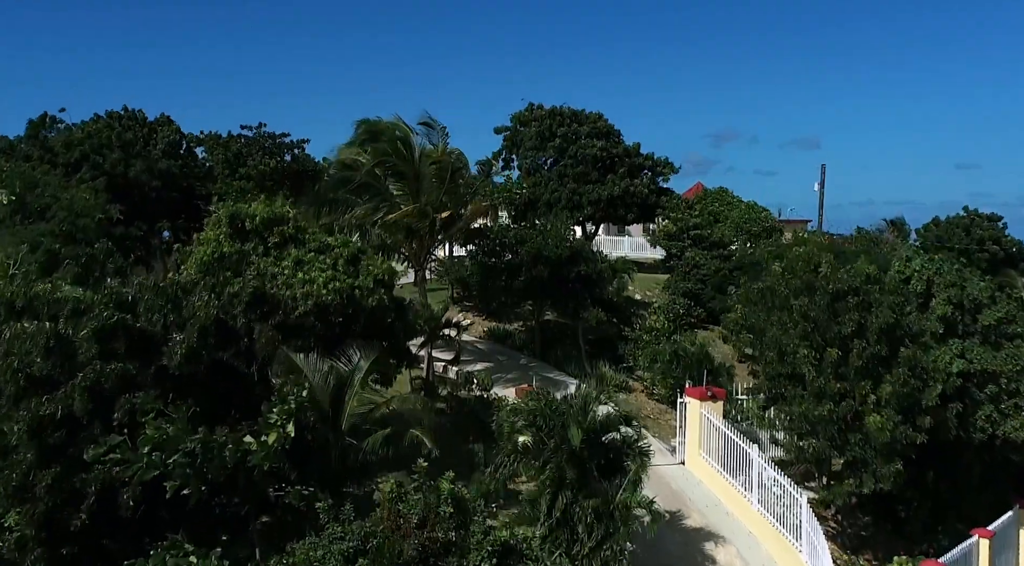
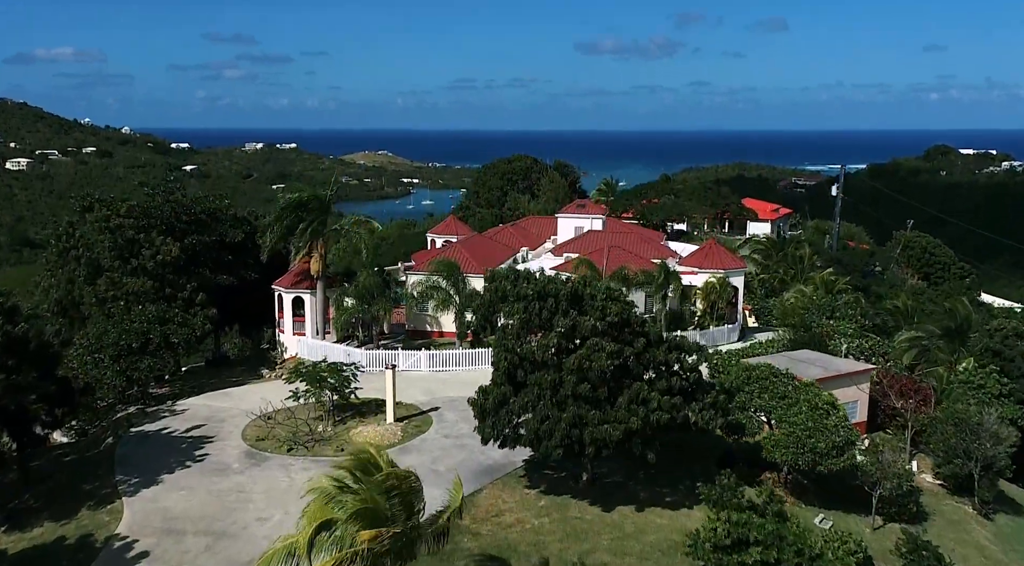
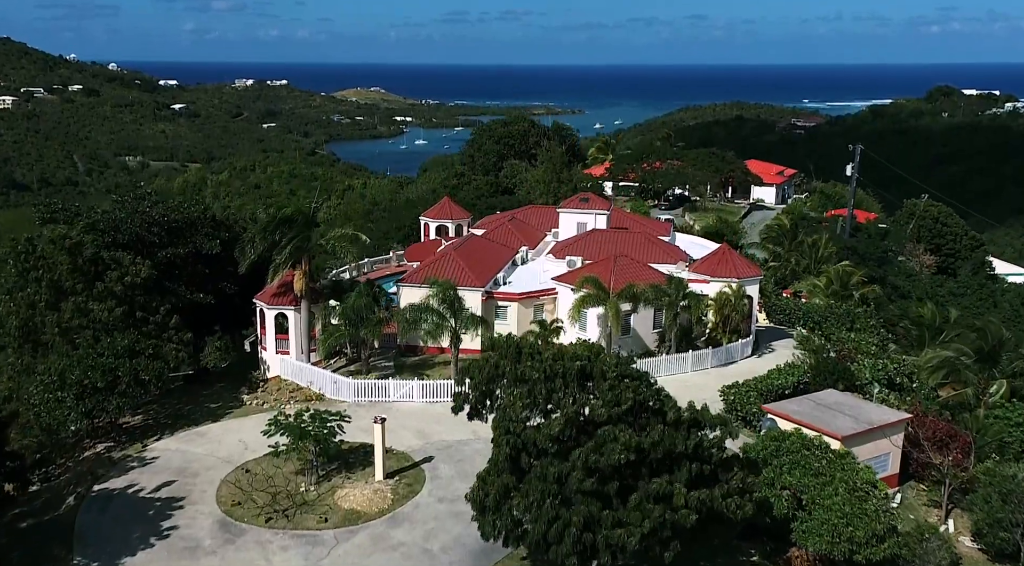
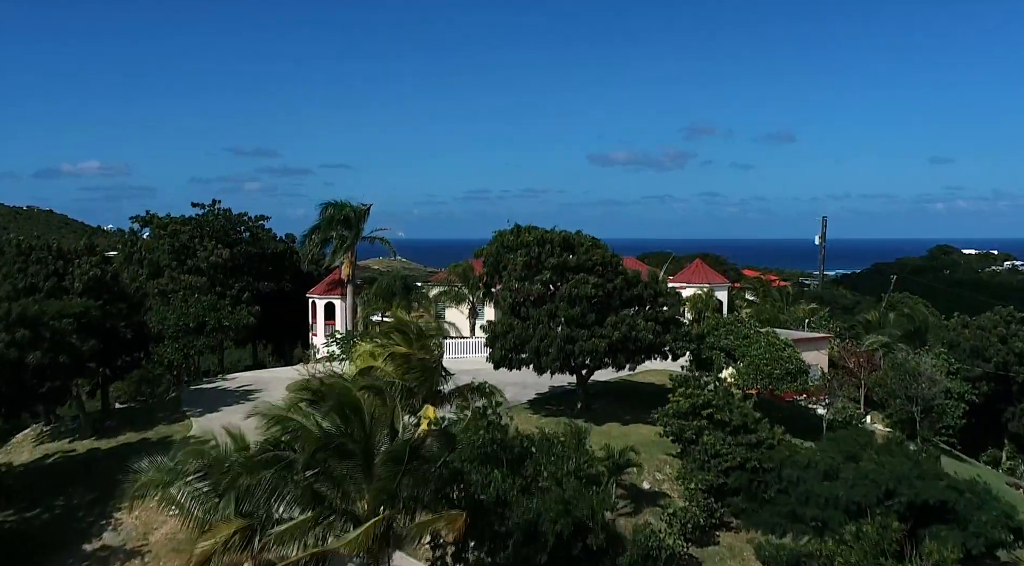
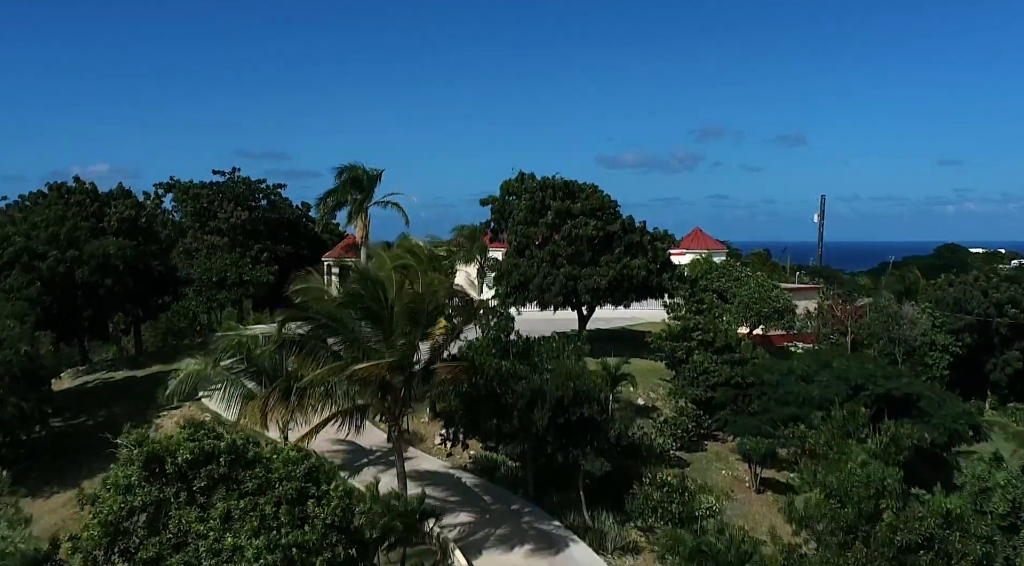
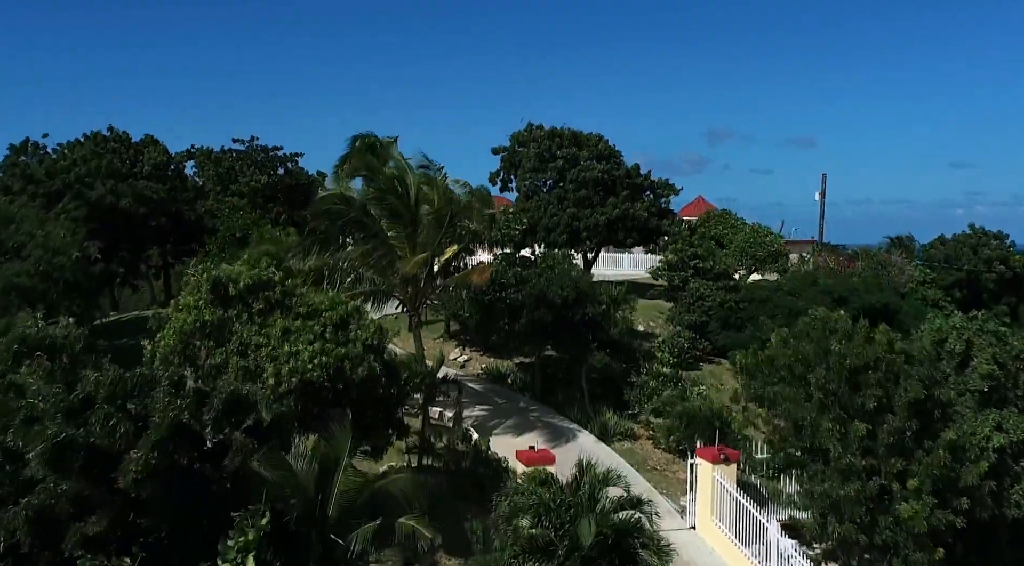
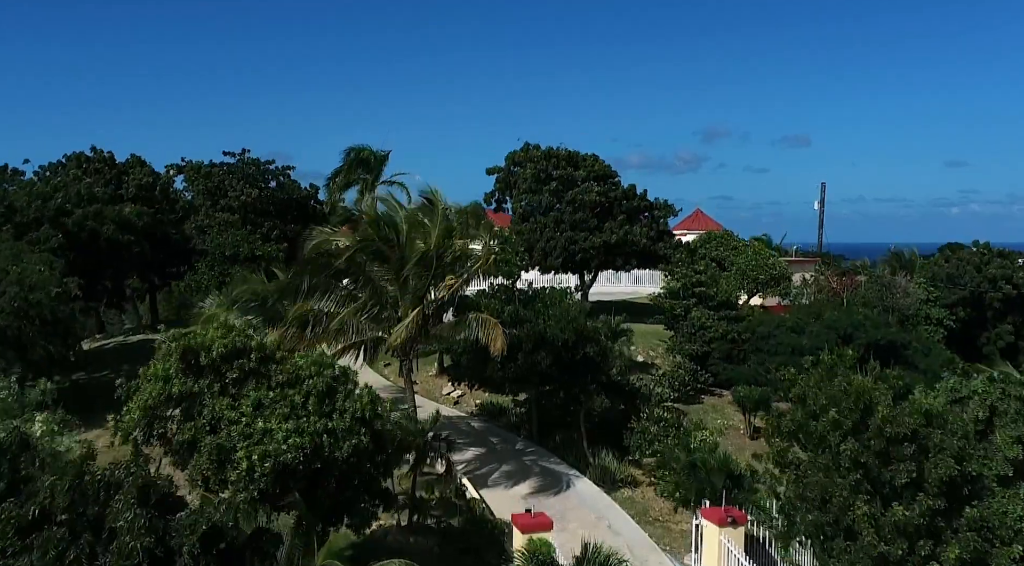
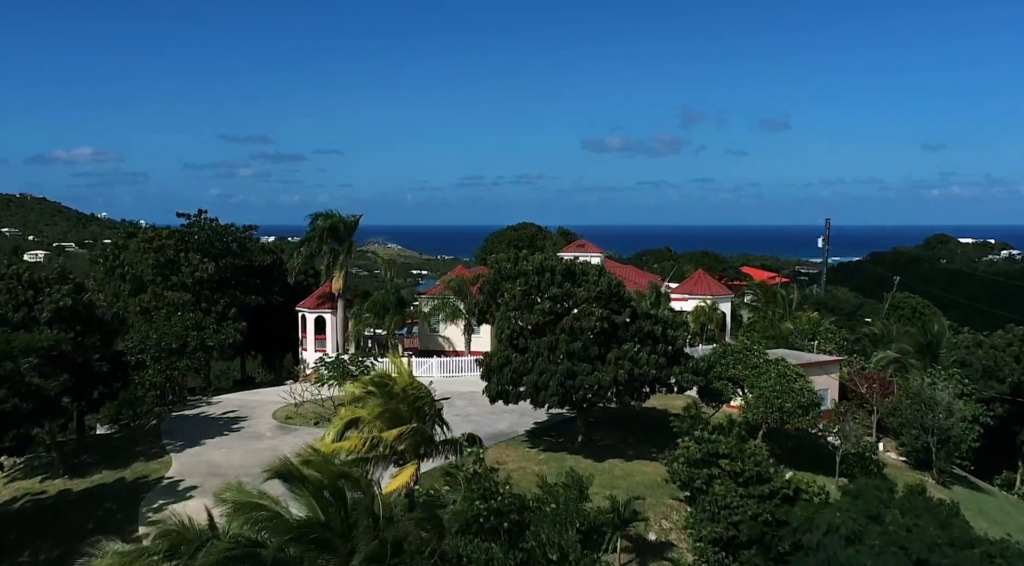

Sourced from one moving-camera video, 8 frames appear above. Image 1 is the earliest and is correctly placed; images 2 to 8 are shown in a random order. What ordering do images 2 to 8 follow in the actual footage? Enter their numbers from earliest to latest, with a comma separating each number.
6, 7, 5, 4, 8, 2, 3
